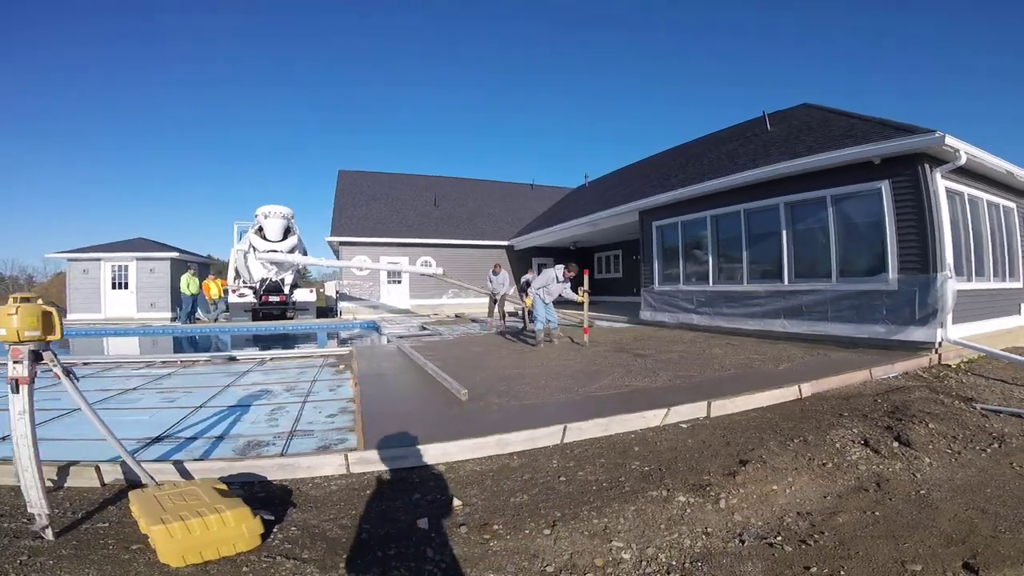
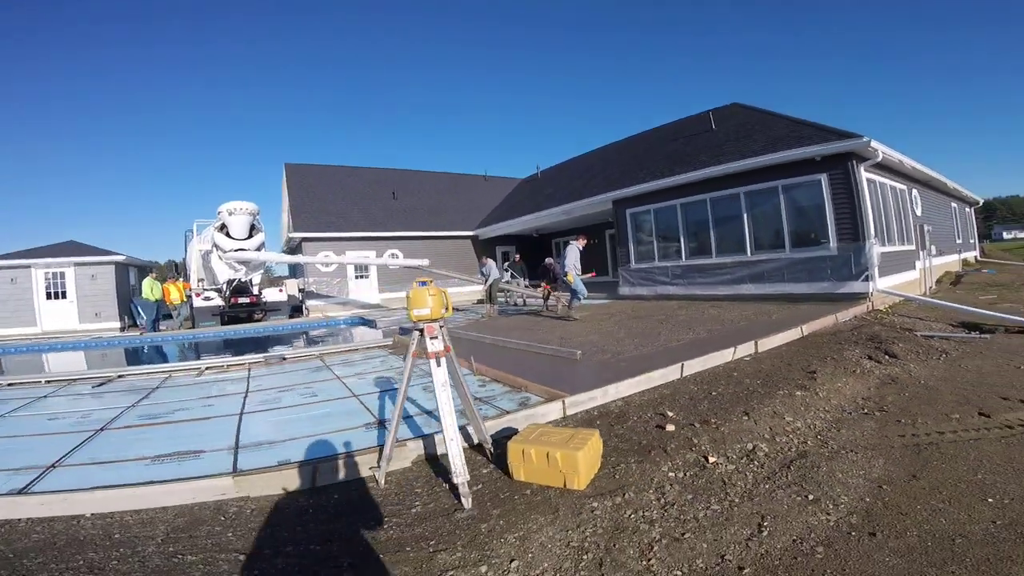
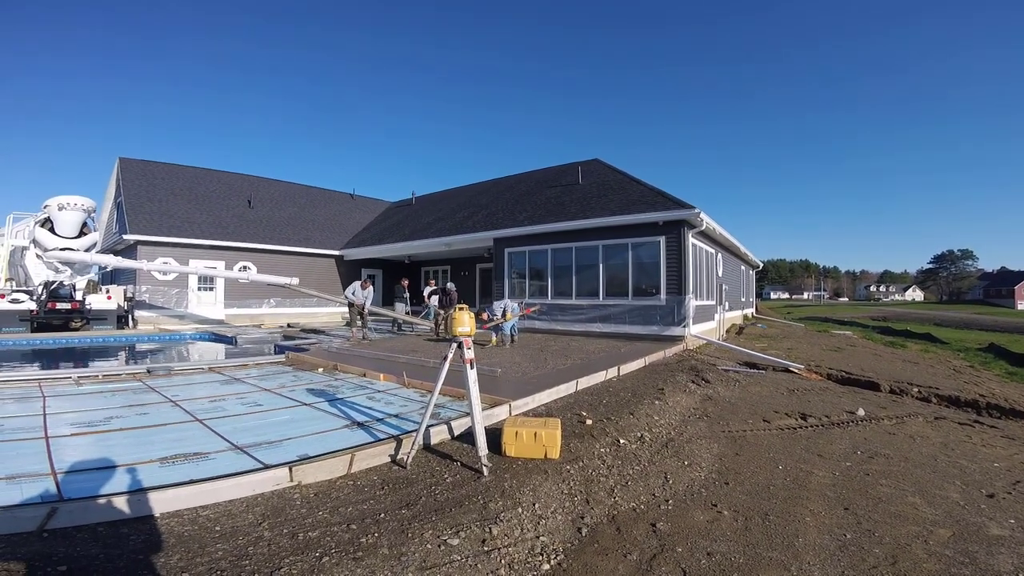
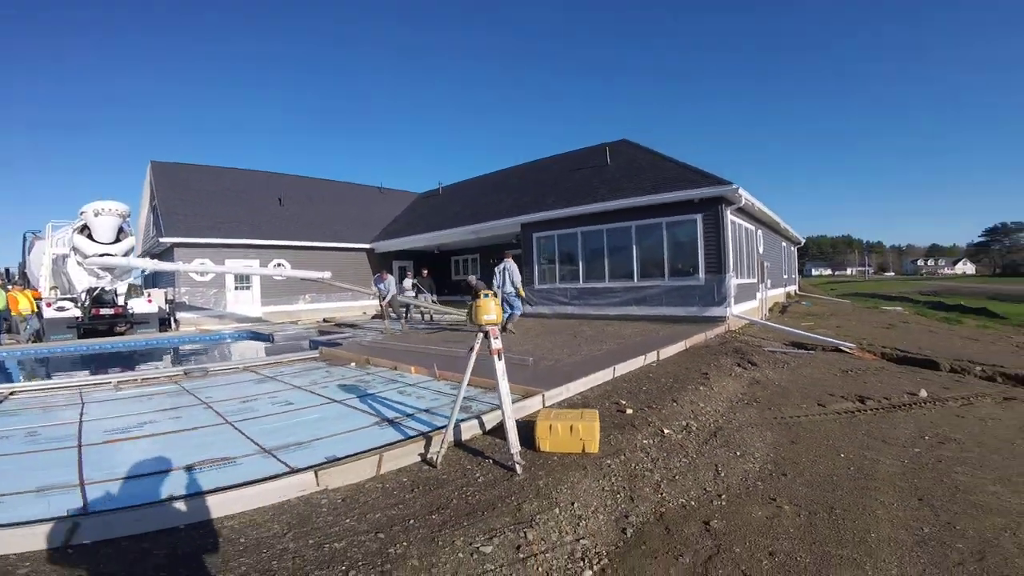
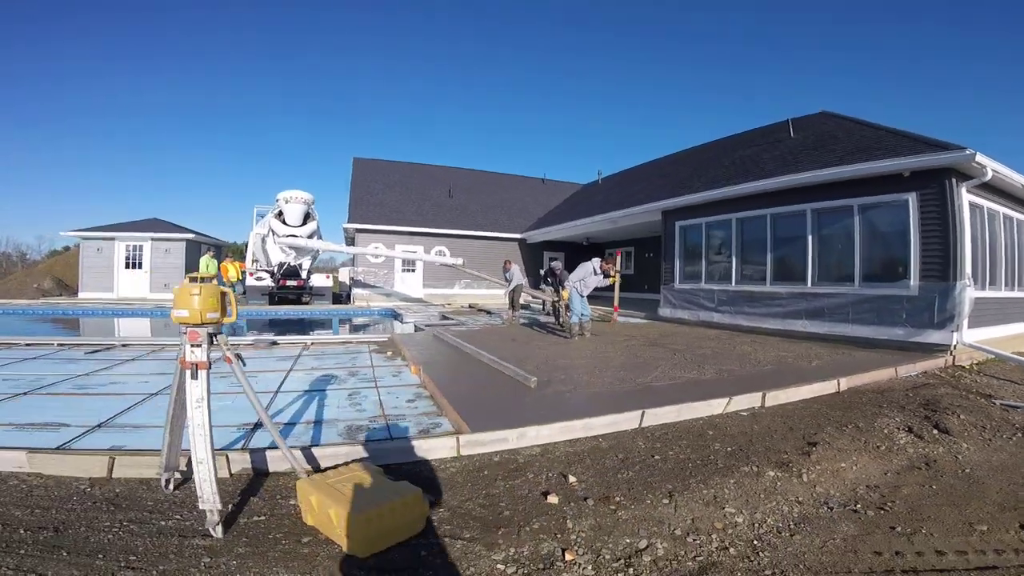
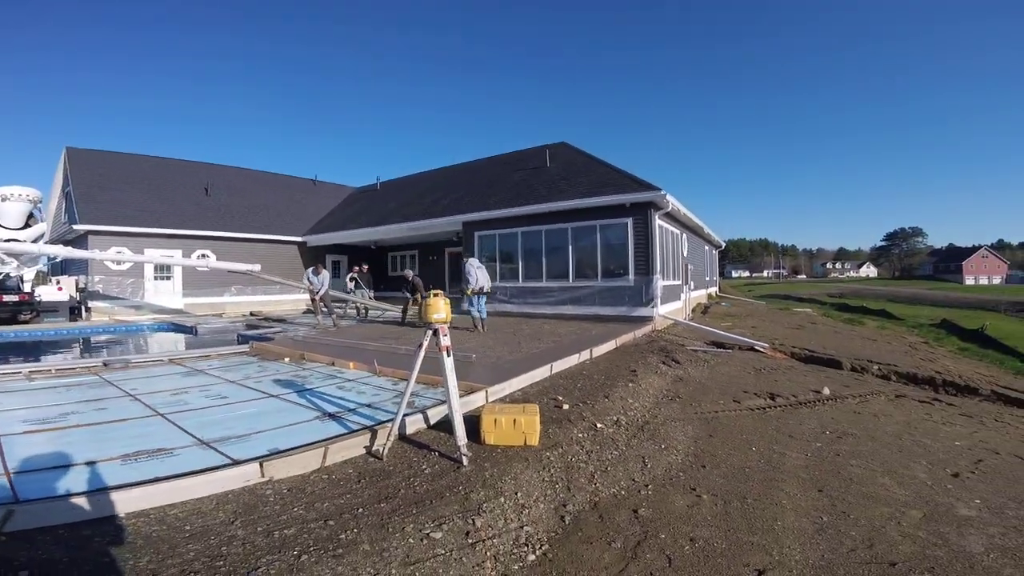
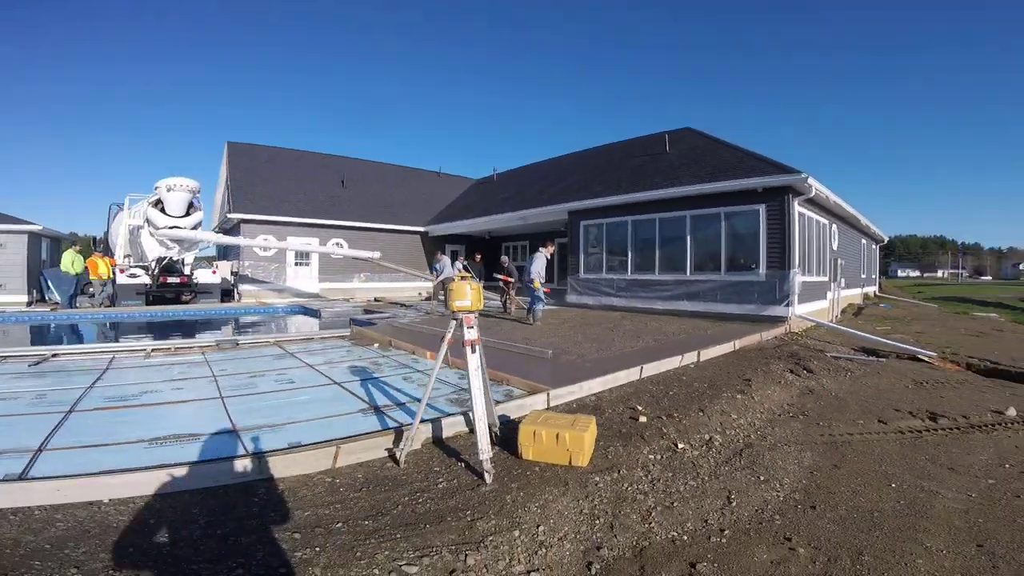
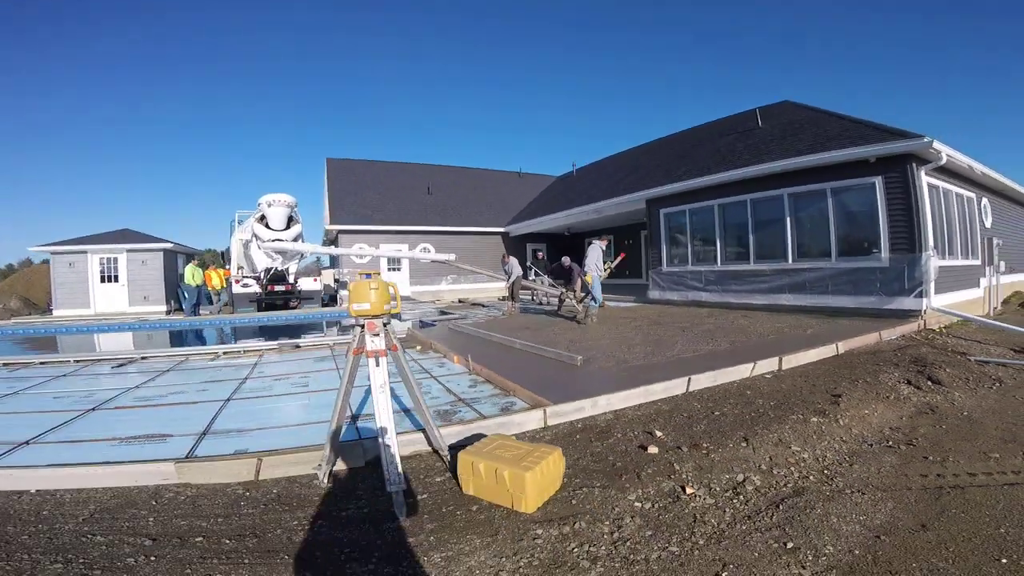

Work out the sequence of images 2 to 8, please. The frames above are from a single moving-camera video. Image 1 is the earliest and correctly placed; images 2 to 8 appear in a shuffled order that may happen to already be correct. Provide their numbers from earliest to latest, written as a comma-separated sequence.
5, 8, 2, 7, 4, 6, 3
